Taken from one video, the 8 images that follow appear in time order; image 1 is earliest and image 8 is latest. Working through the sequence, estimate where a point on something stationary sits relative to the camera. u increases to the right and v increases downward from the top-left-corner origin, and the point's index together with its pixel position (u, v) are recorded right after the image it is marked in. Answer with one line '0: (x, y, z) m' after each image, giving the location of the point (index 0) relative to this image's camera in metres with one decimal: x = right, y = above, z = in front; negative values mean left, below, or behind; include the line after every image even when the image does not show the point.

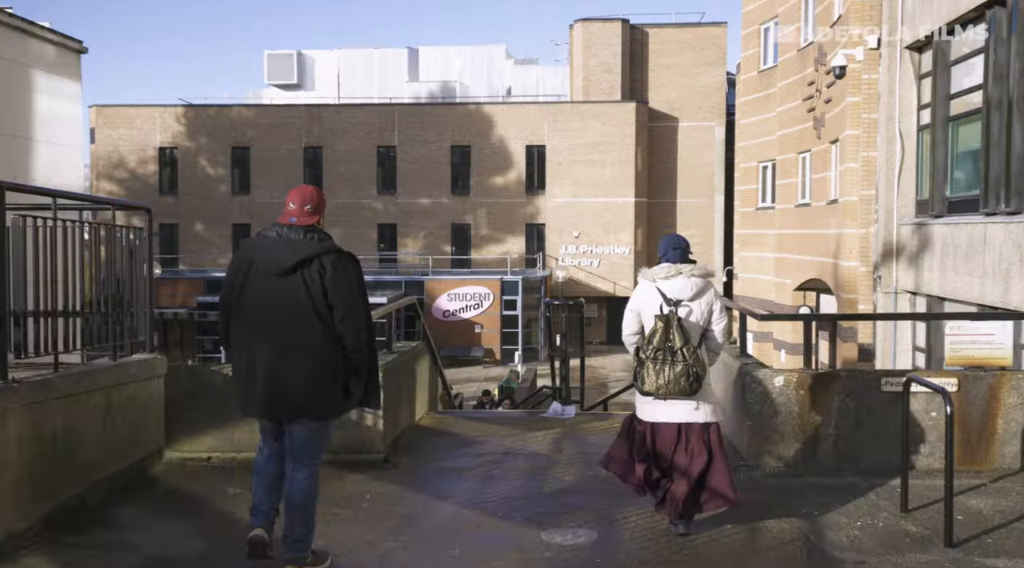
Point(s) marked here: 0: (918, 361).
0: (+5.7, -1.1, +12.7) m
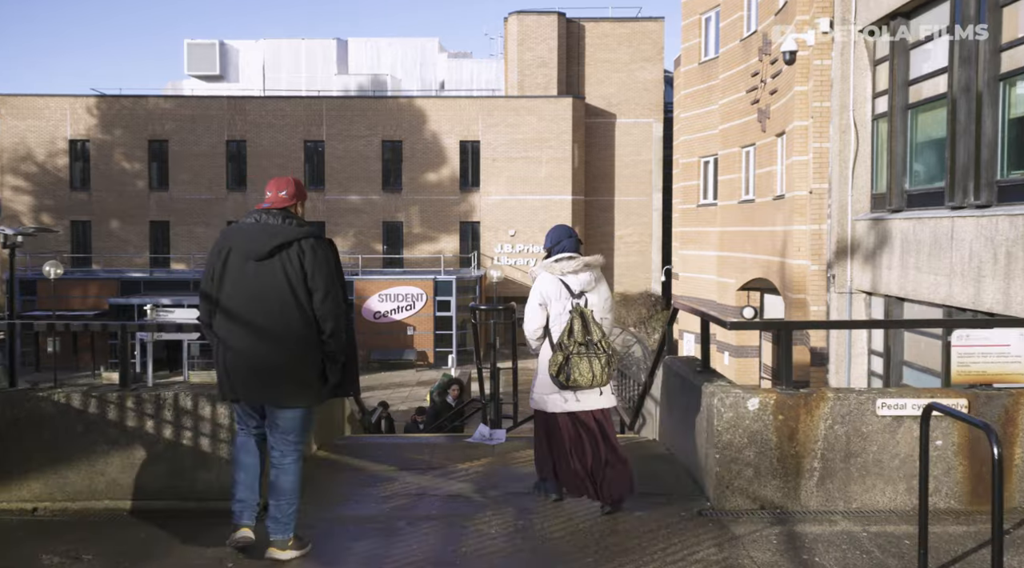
0: (+4.8, -1.1, +11.9) m
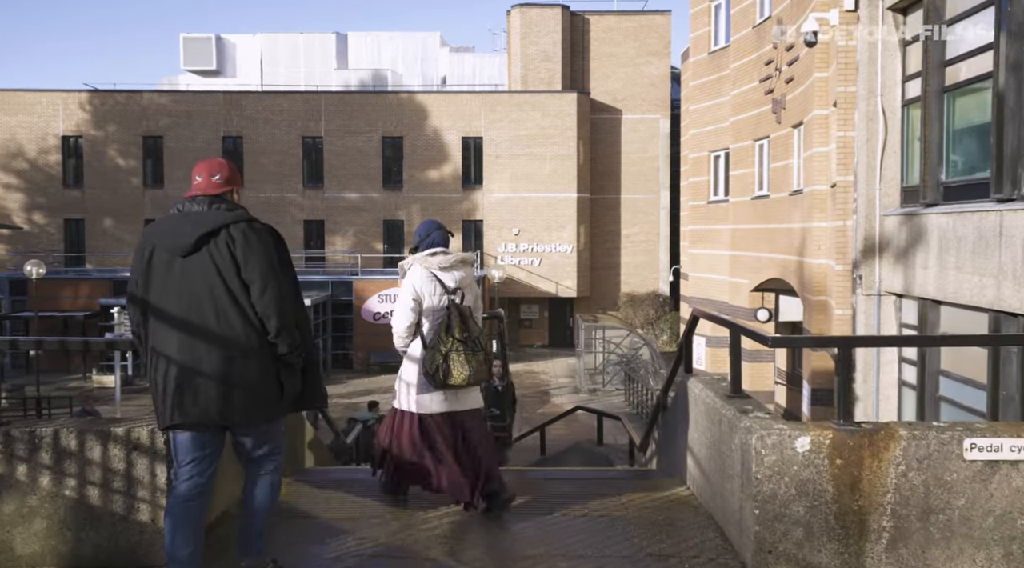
0: (+4.7, -1.1, +10.8) m
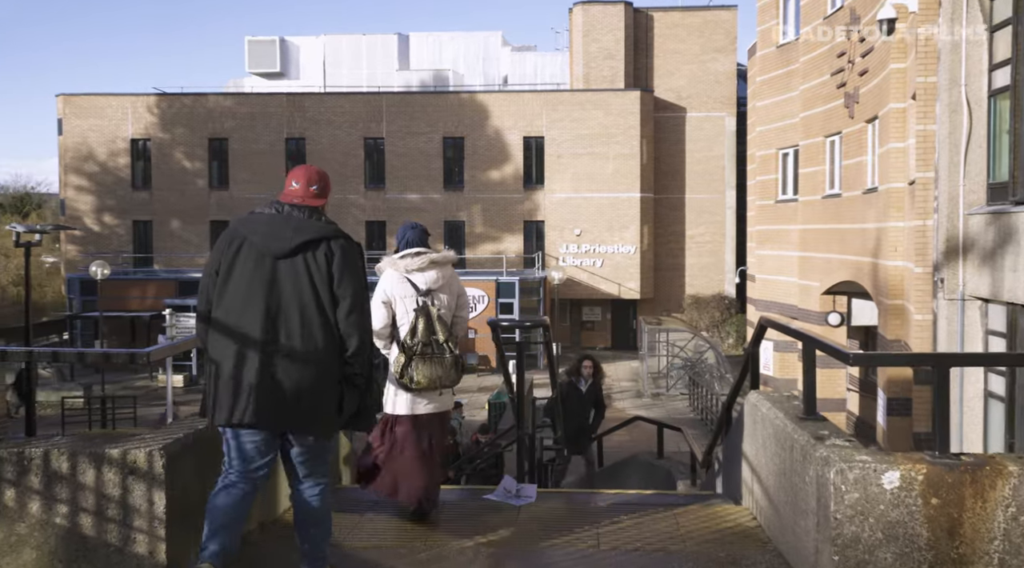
0: (+5.3, -1.1, +10.0) m
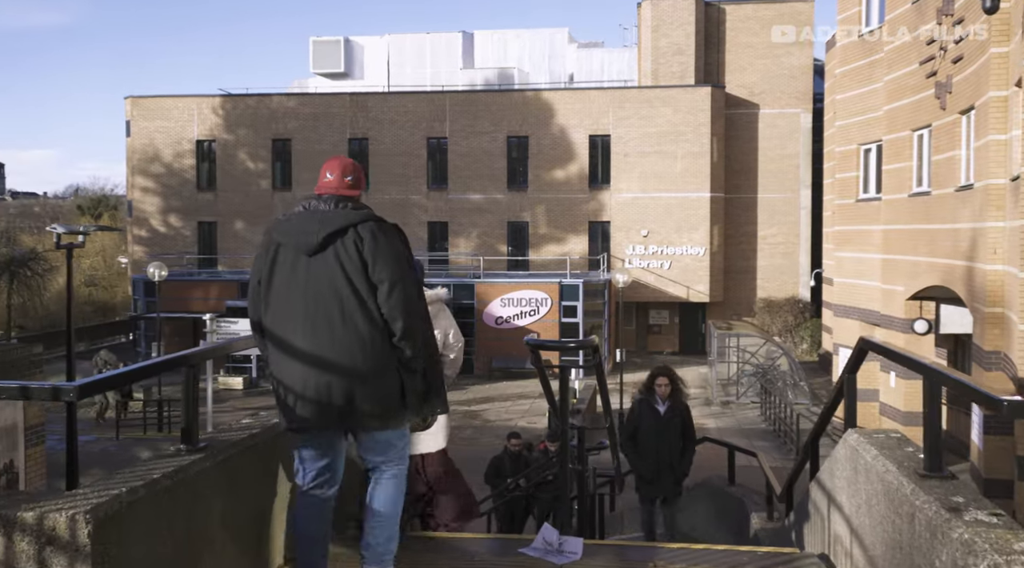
0: (+5.9, -1.2, +8.8) m
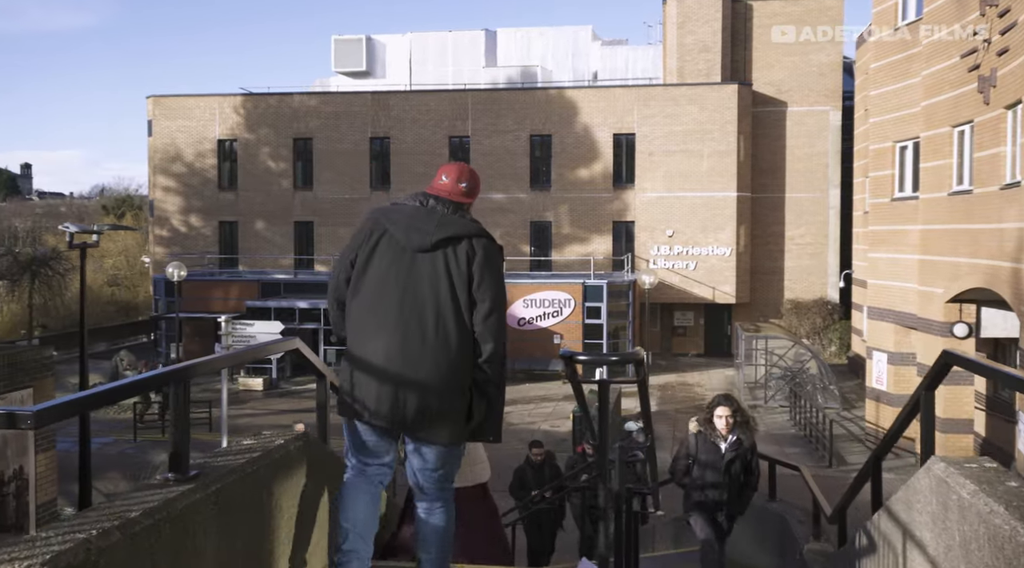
0: (+6.1, -1.2, +8.2) m
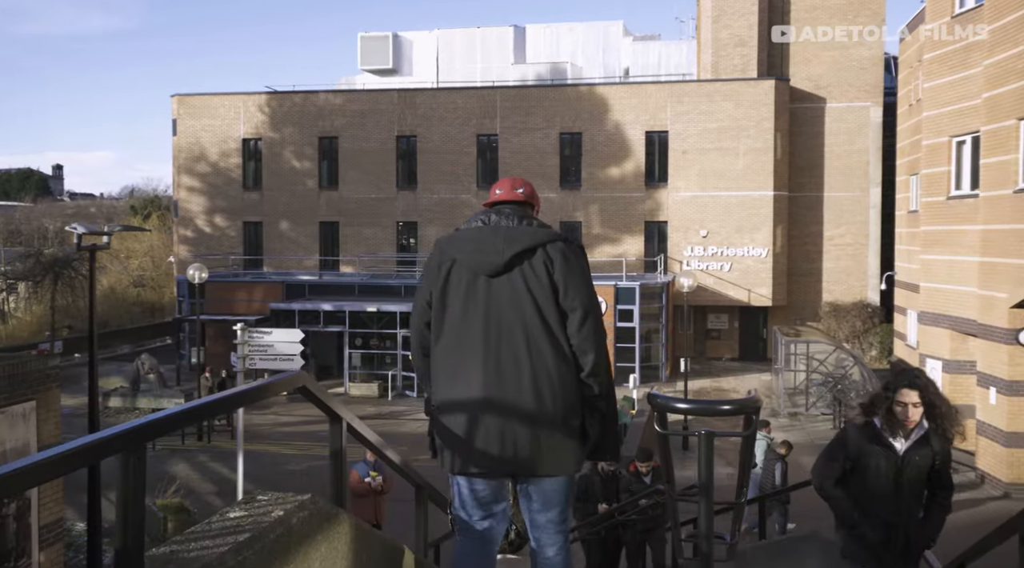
0: (+6.5, -1.3, +7.2) m
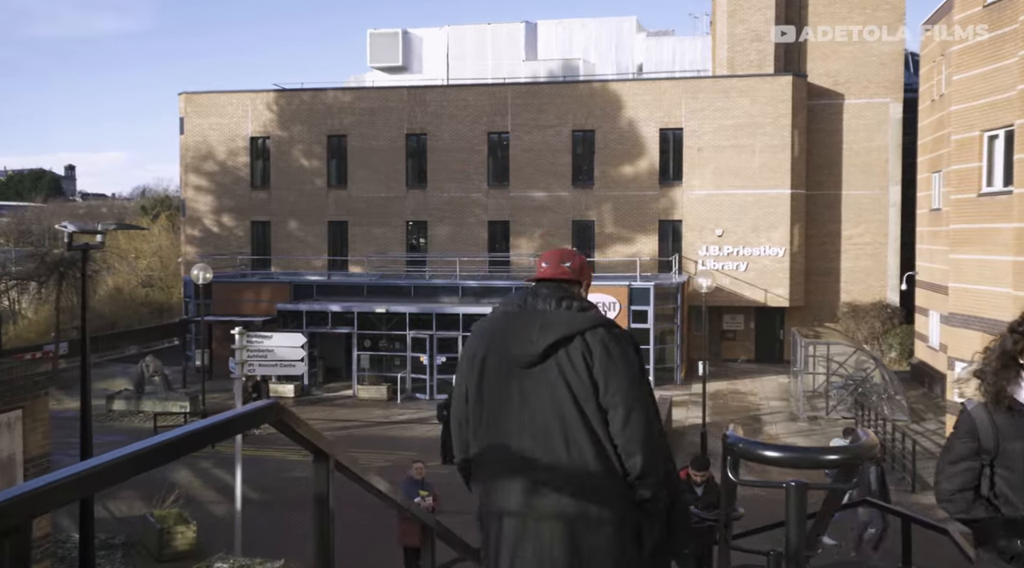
0: (+6.6, -1.3, +6.5) m
